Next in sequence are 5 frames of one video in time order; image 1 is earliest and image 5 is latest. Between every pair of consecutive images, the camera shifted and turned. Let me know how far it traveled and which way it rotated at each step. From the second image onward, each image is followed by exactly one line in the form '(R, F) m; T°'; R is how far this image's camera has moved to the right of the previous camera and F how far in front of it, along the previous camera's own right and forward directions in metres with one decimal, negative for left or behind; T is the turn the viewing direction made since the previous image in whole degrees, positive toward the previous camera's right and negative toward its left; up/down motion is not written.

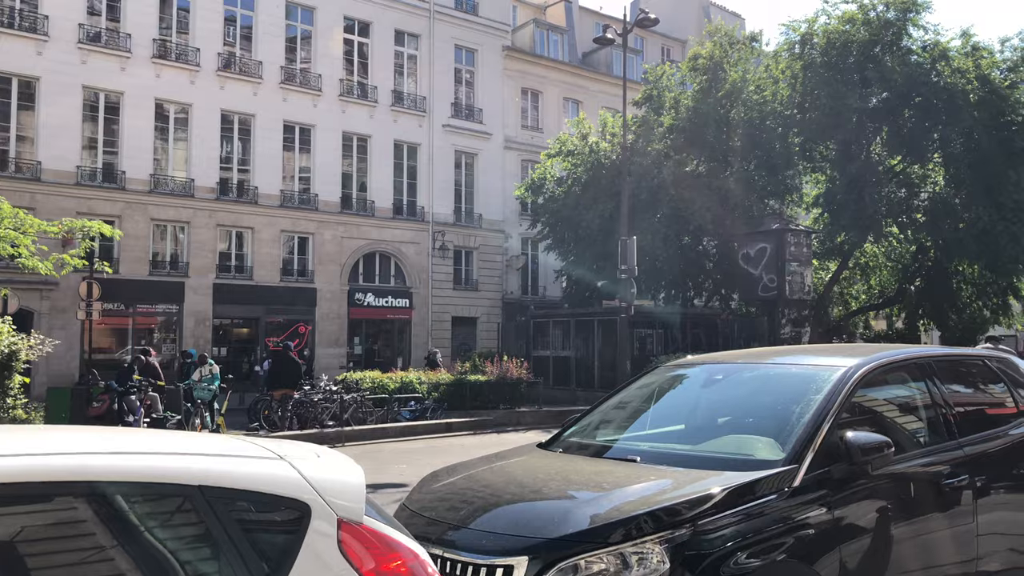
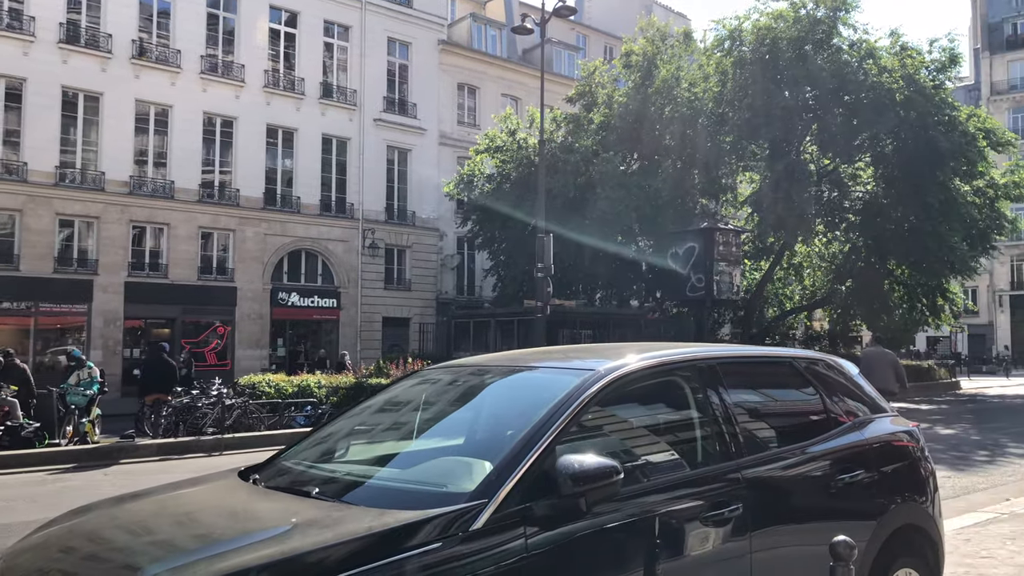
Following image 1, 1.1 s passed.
(+1.0, +0.7) m; +3°
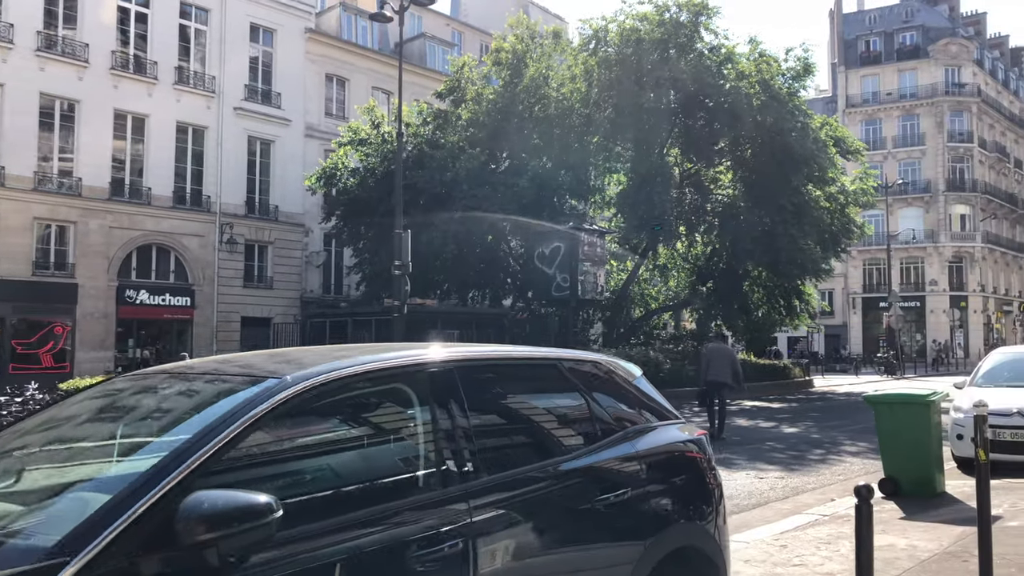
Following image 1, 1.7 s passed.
(+0.6, +0.5) m; +8°
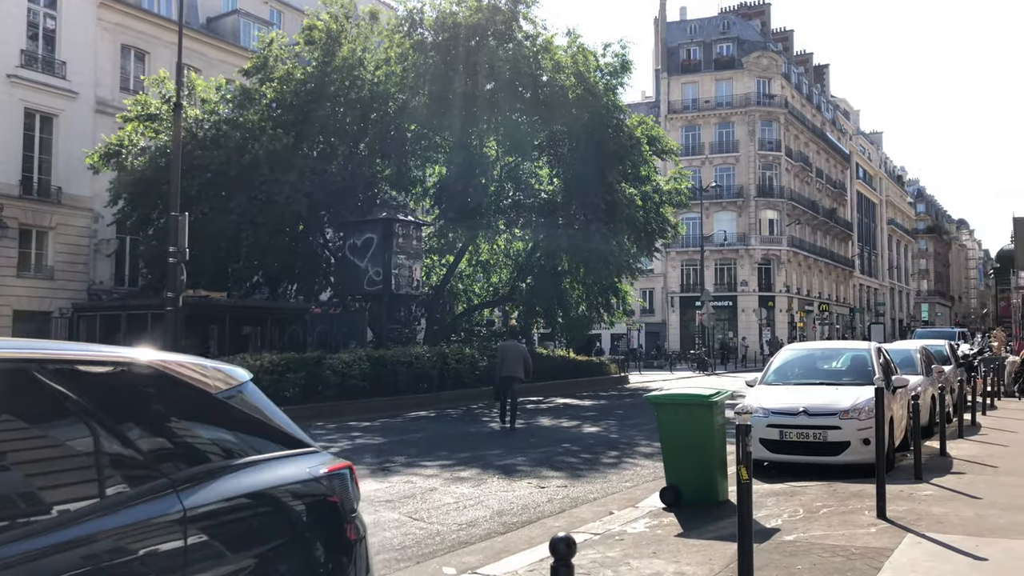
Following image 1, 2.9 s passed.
(+0.8, +1.0) m; +11°
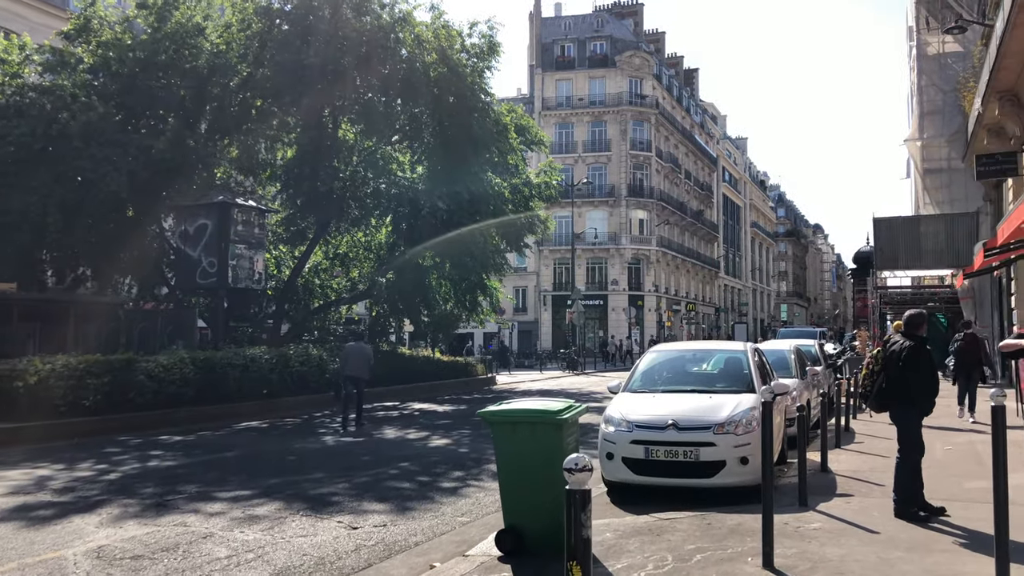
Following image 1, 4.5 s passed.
(+0.5, +1.6) m; +8°
